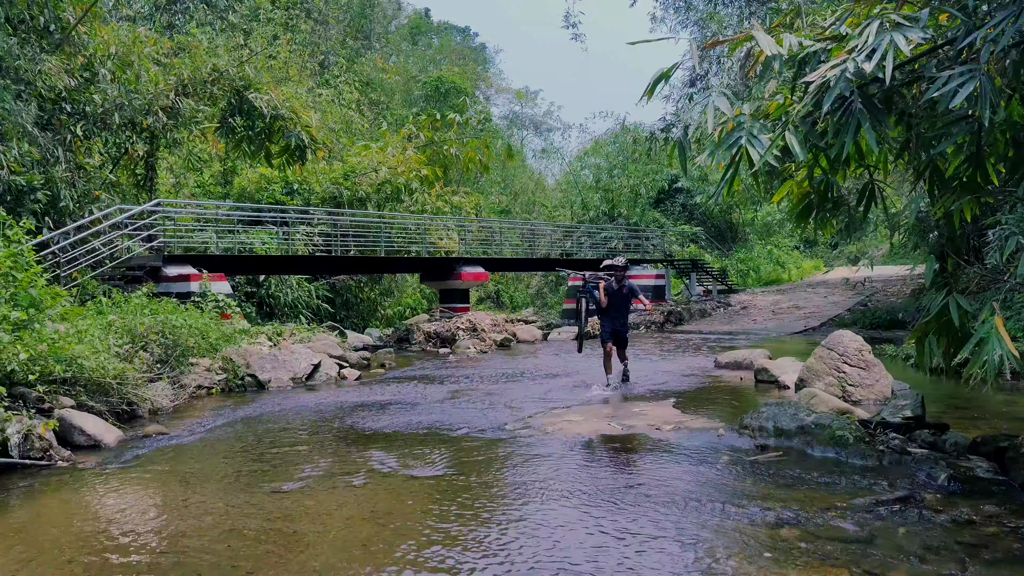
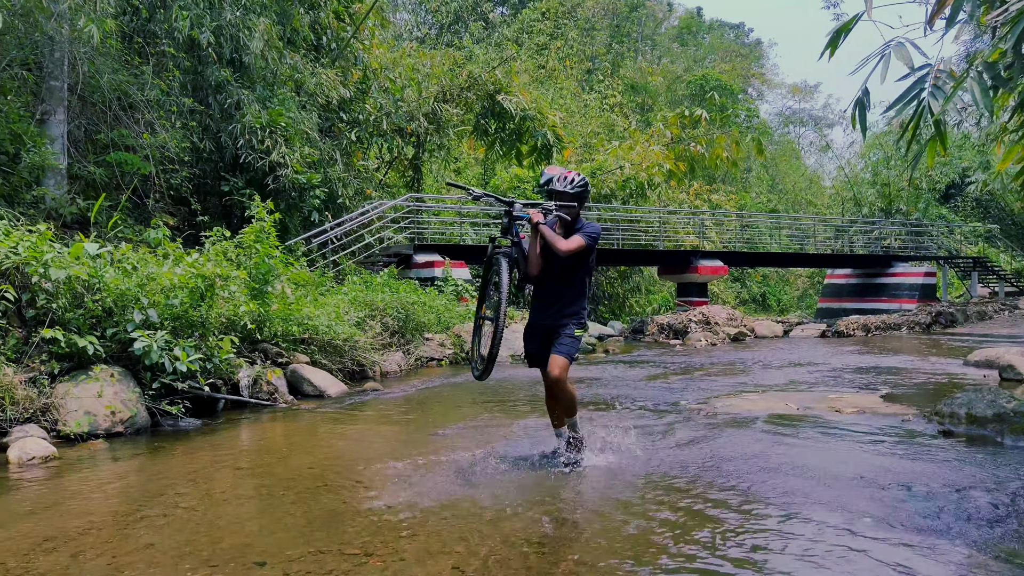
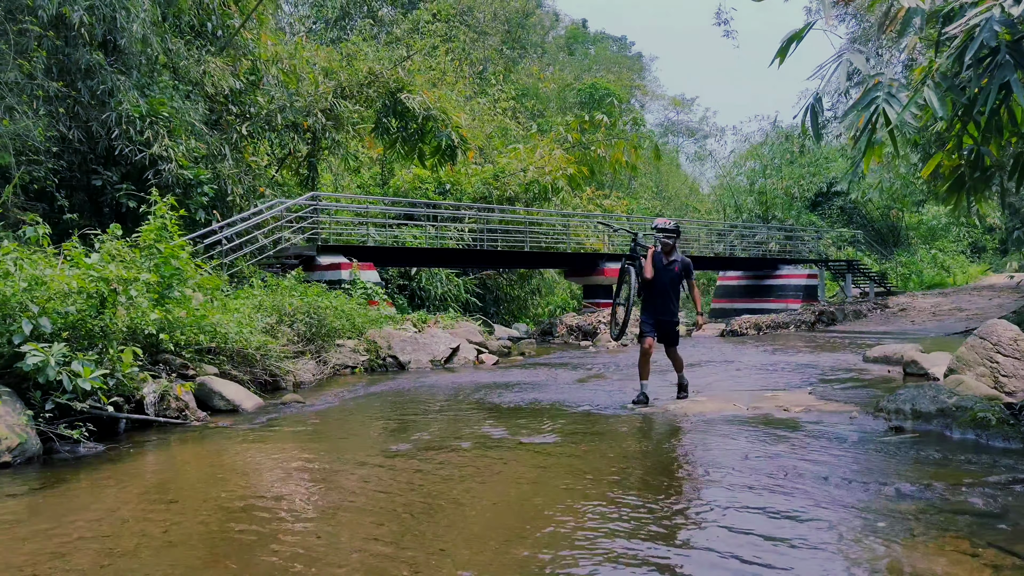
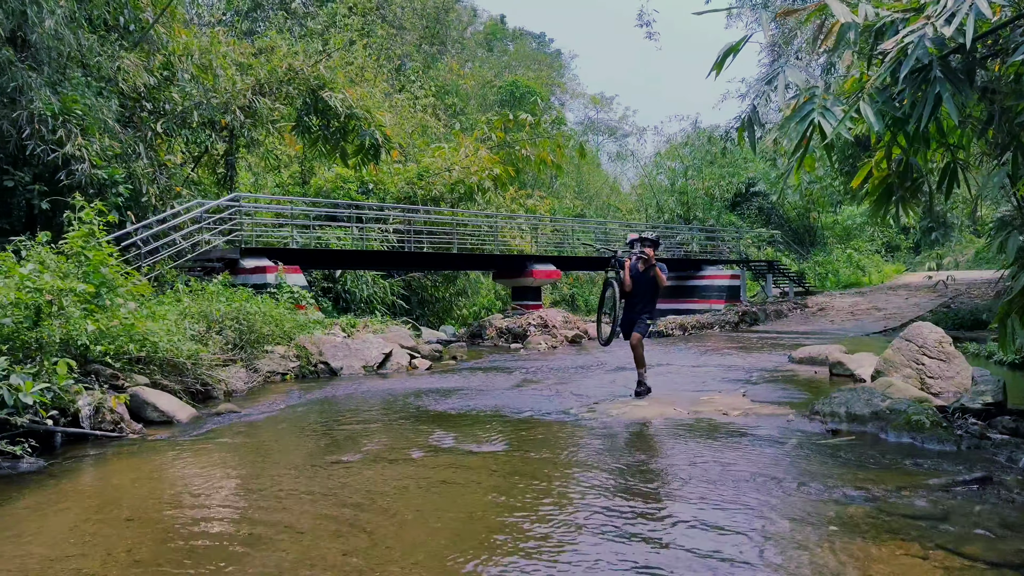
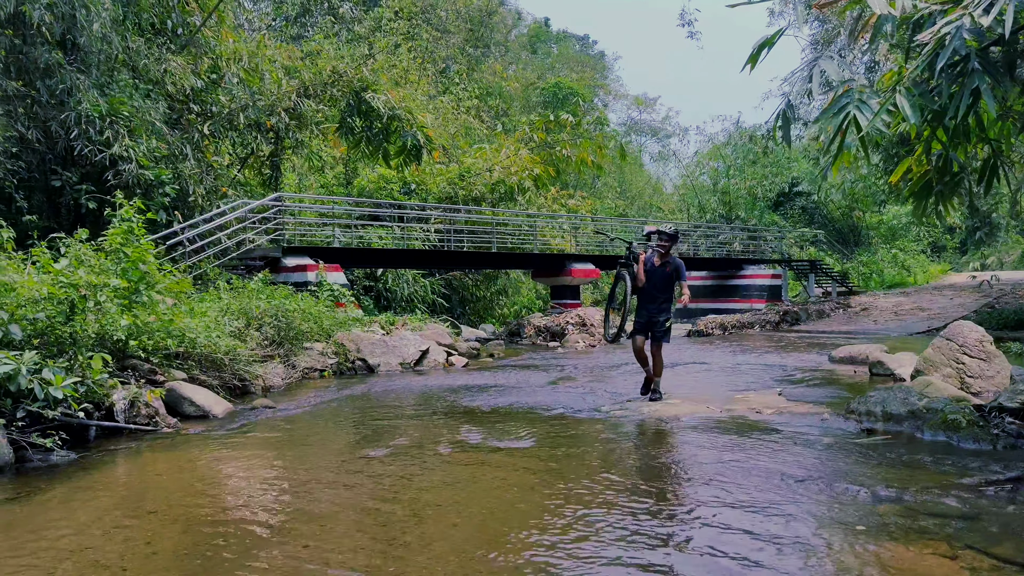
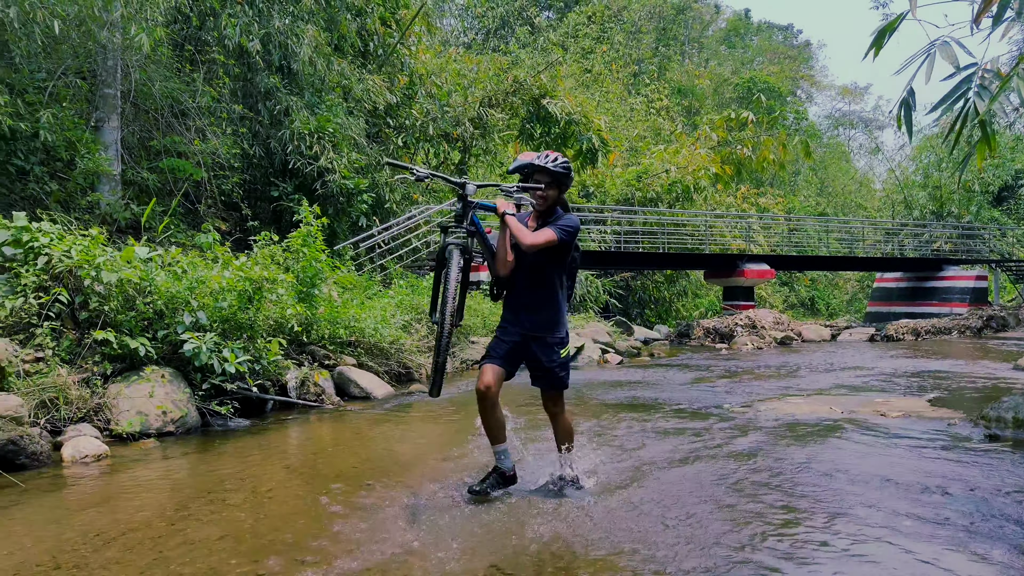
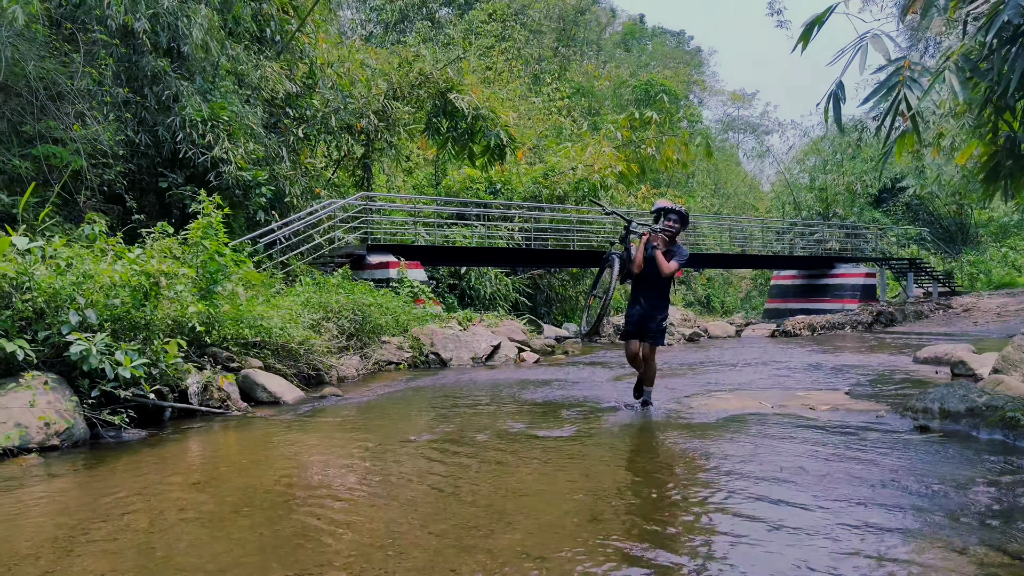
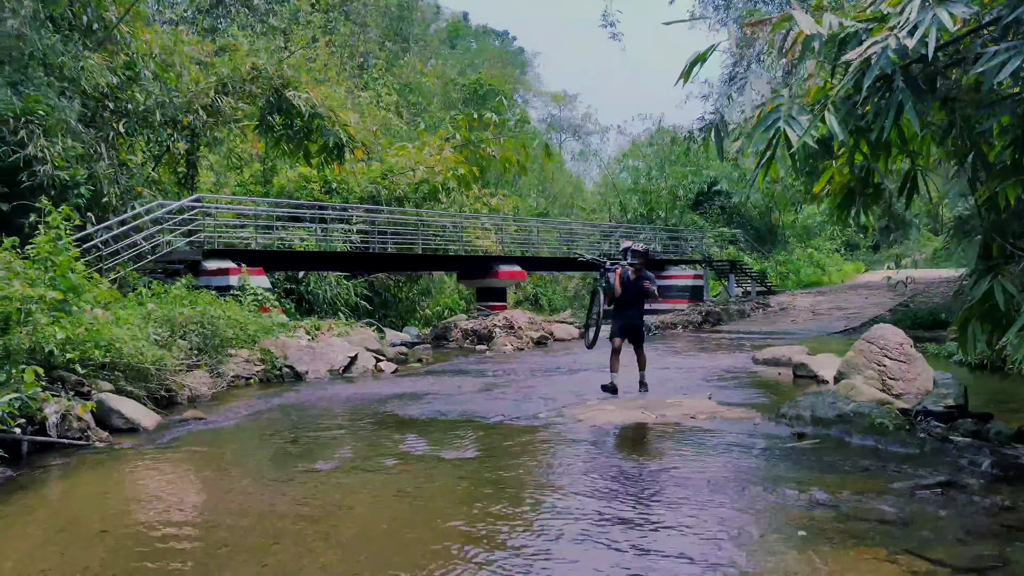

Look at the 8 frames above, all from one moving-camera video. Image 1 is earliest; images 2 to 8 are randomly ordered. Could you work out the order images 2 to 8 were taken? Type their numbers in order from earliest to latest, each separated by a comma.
8, 4, 5, 3, 7, 2, 6
